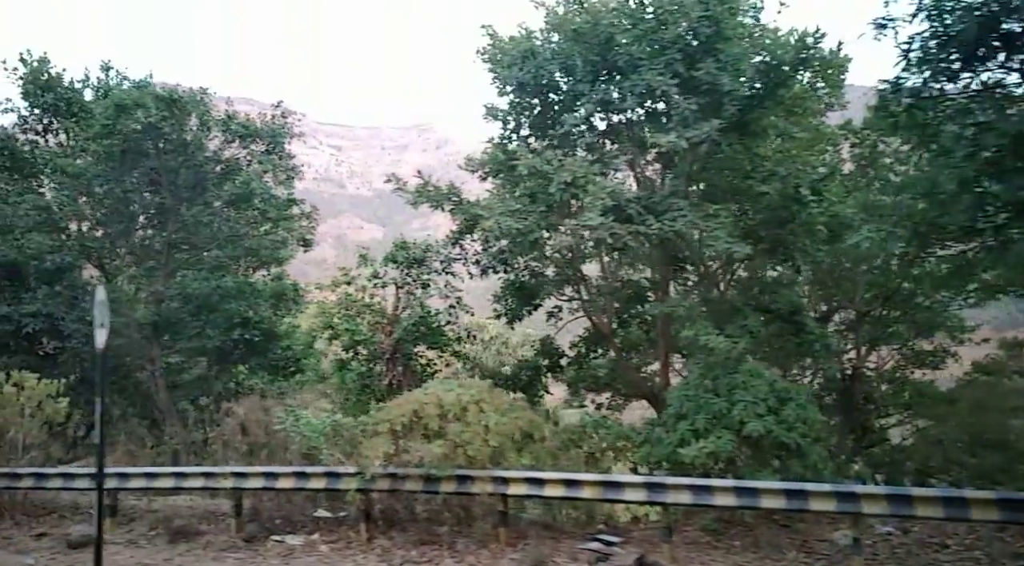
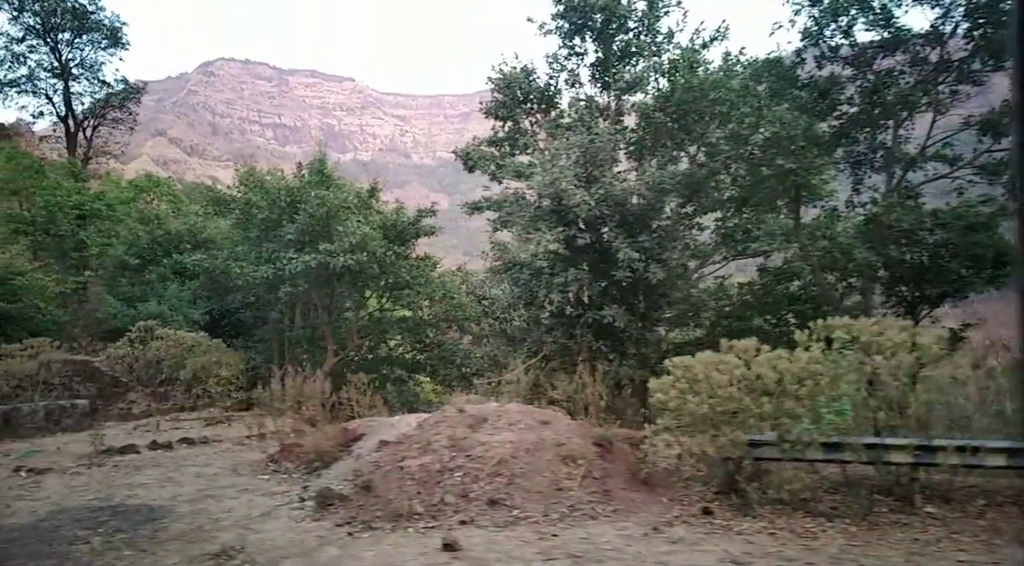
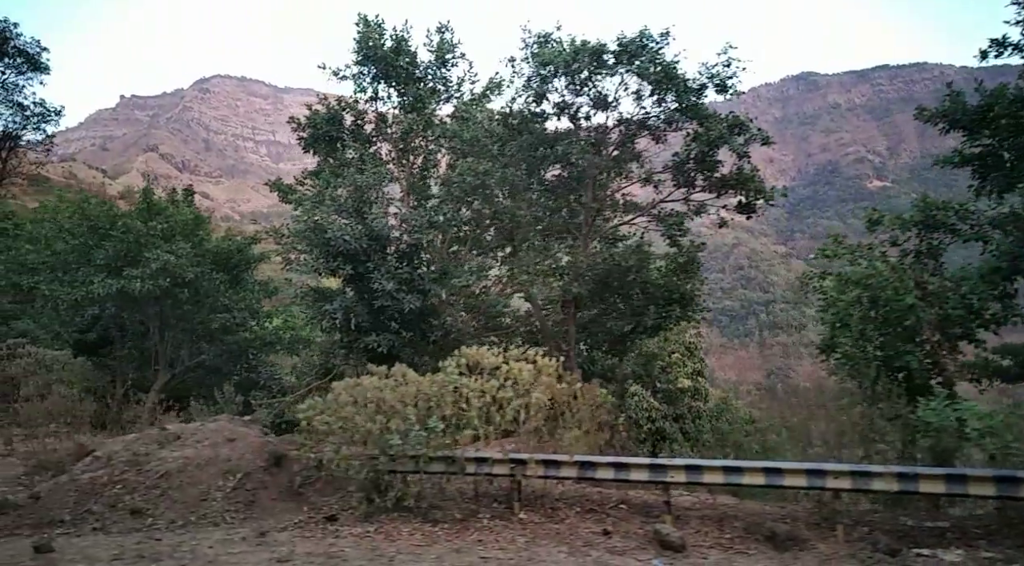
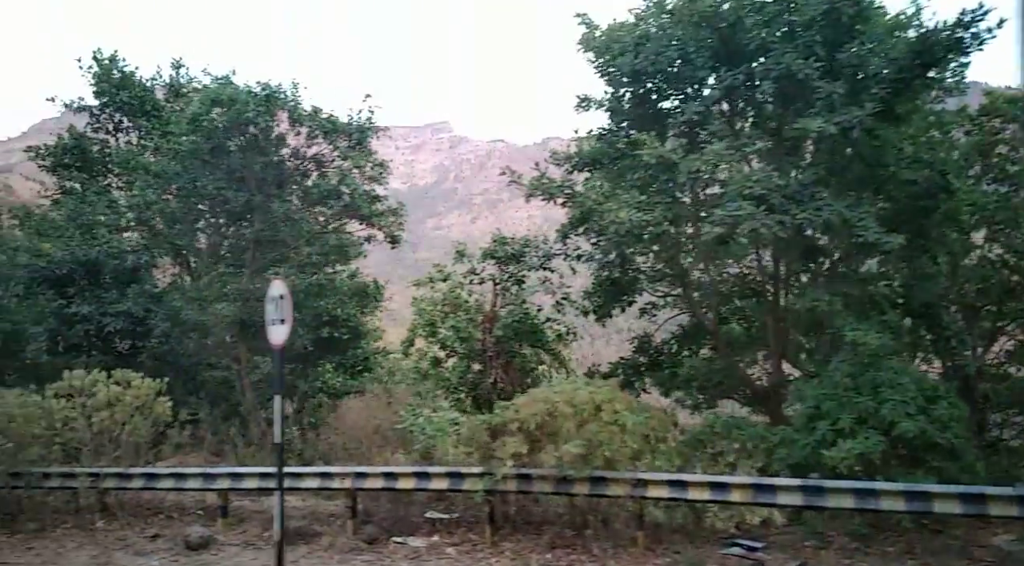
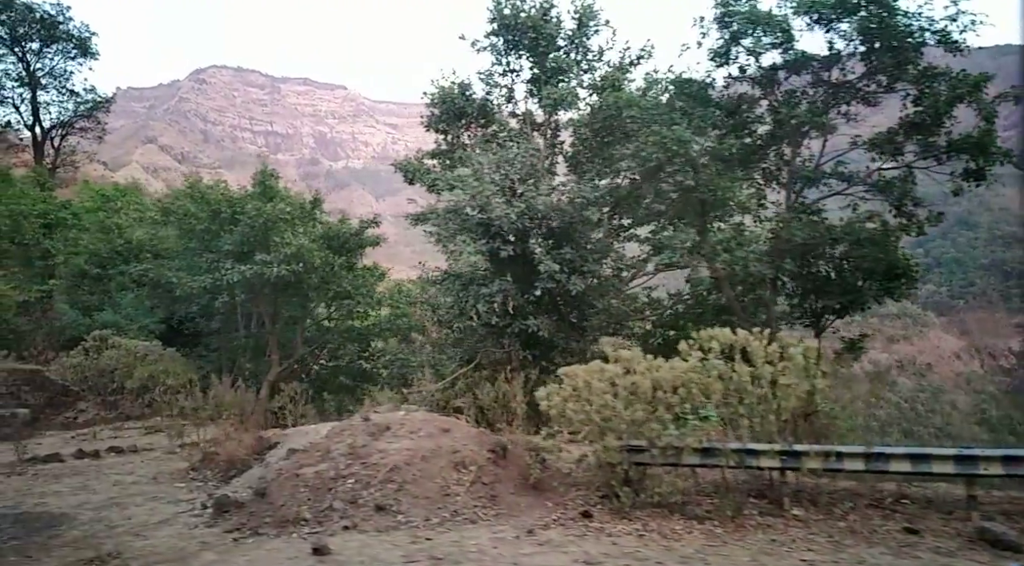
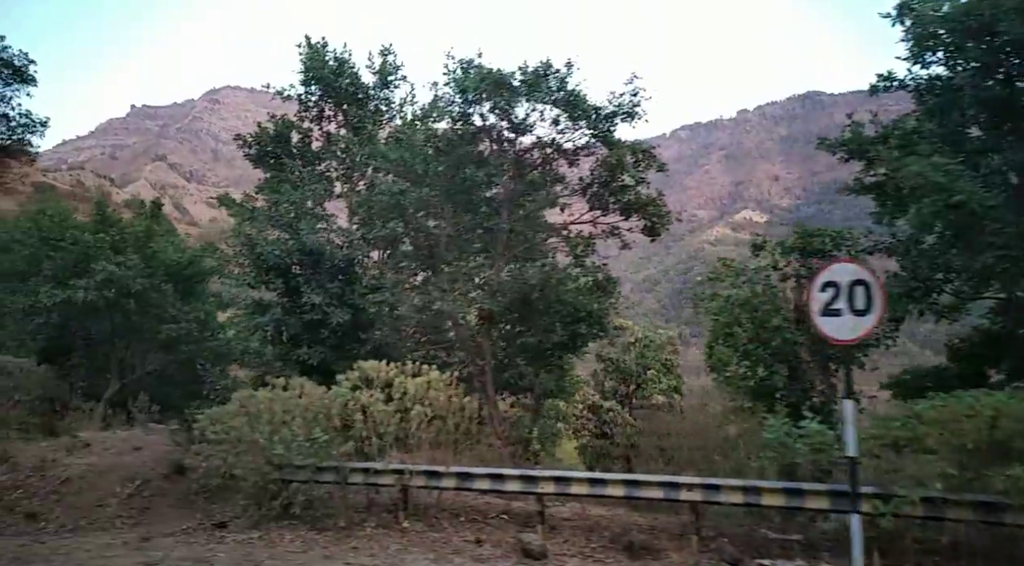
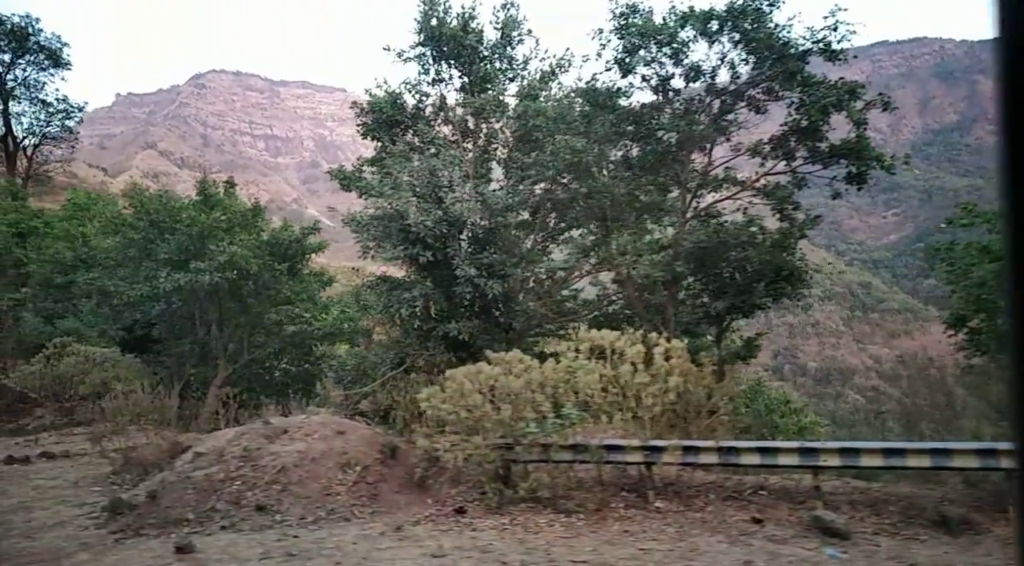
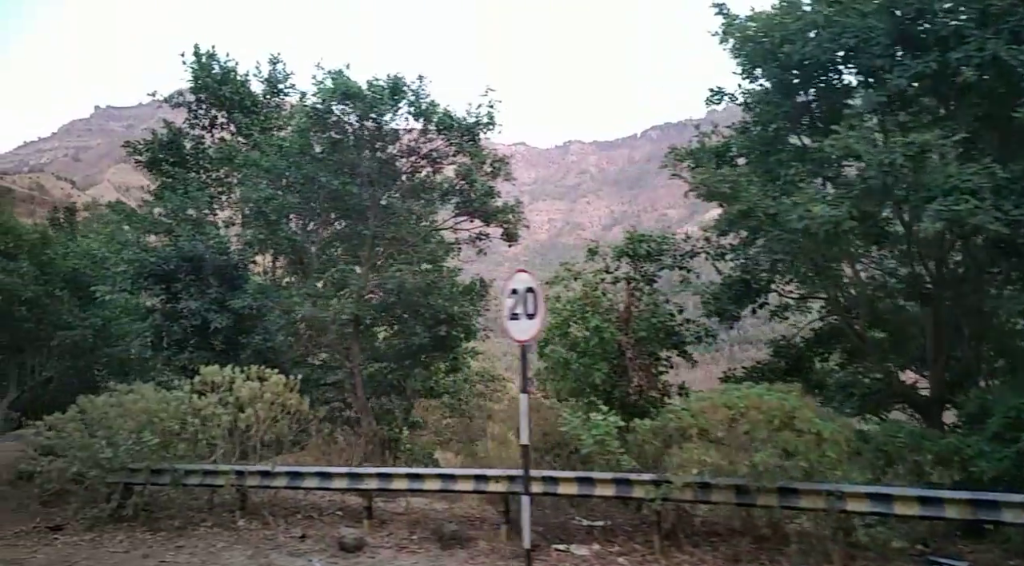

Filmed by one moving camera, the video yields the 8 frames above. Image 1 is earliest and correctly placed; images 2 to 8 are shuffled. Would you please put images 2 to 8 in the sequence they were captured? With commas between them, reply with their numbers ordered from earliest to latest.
4, 8, 6, 3, 7, 5, 2
